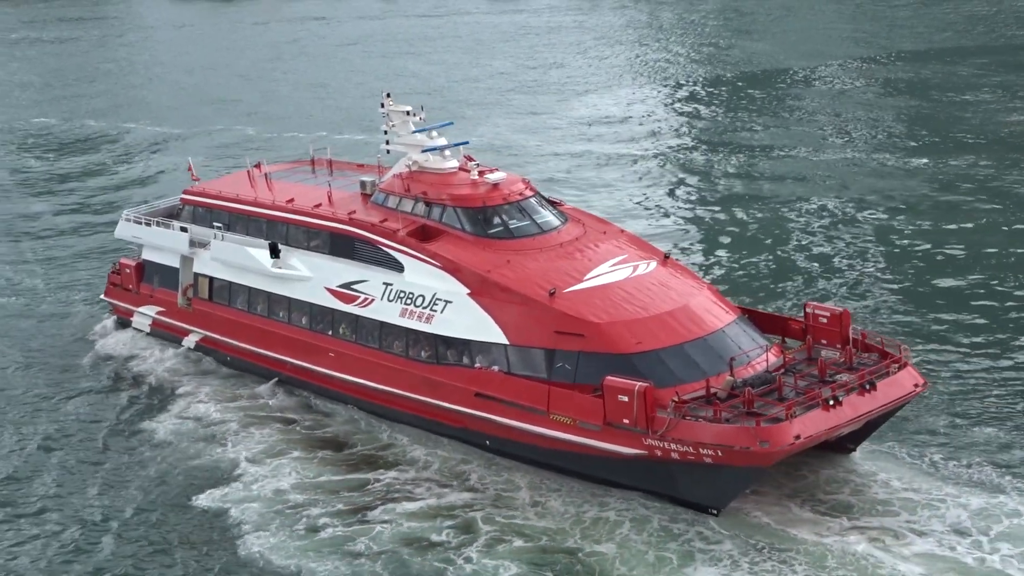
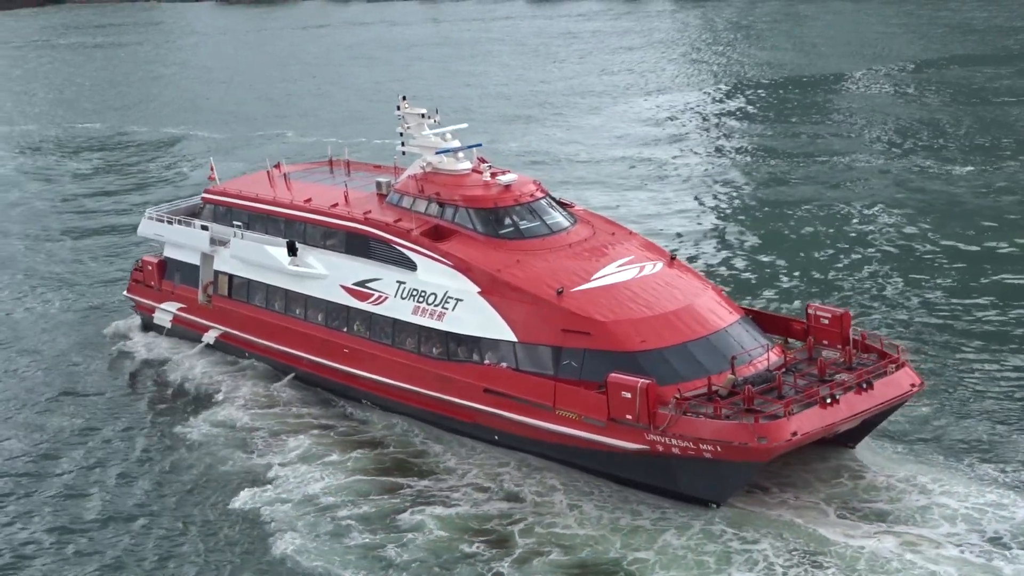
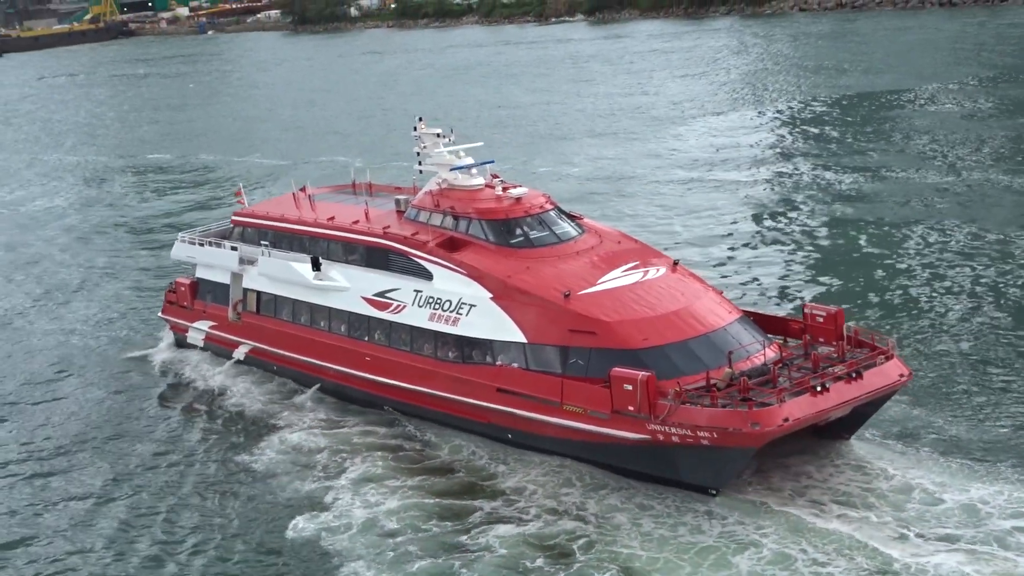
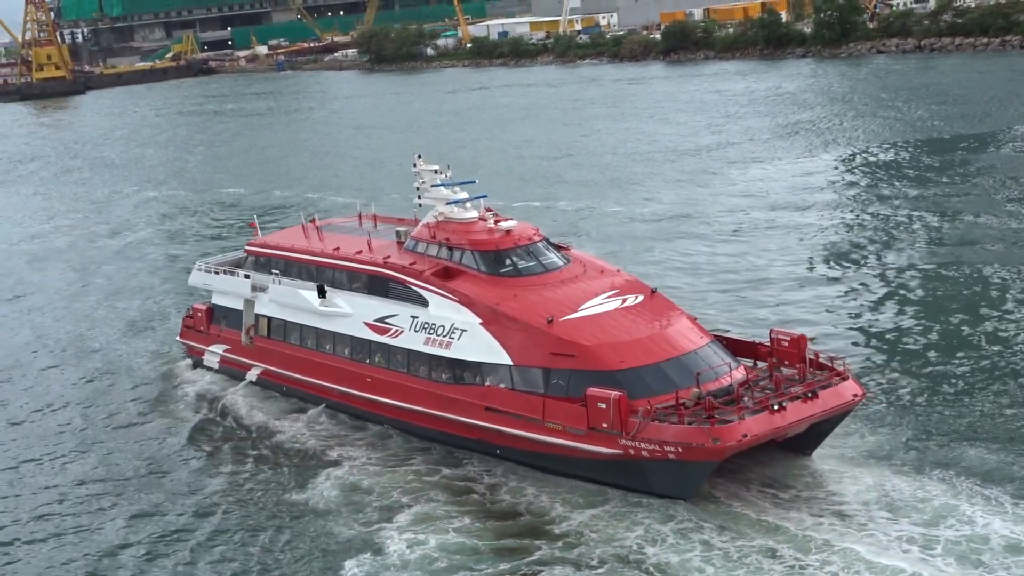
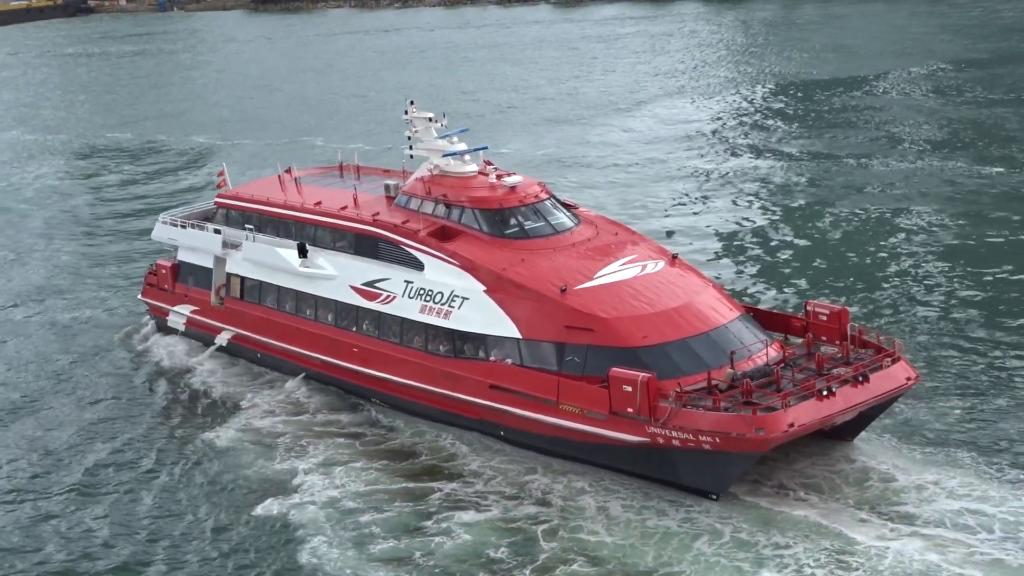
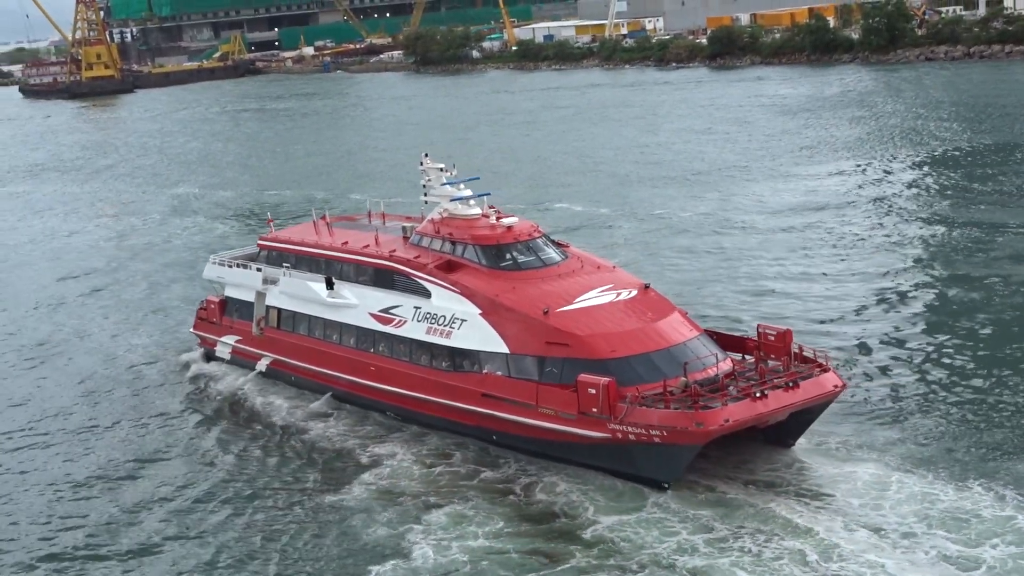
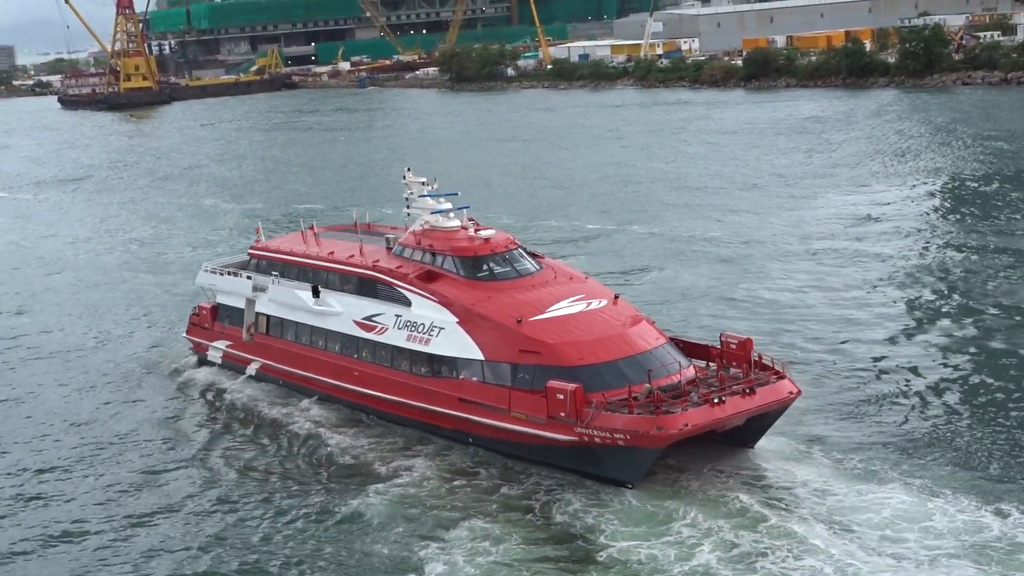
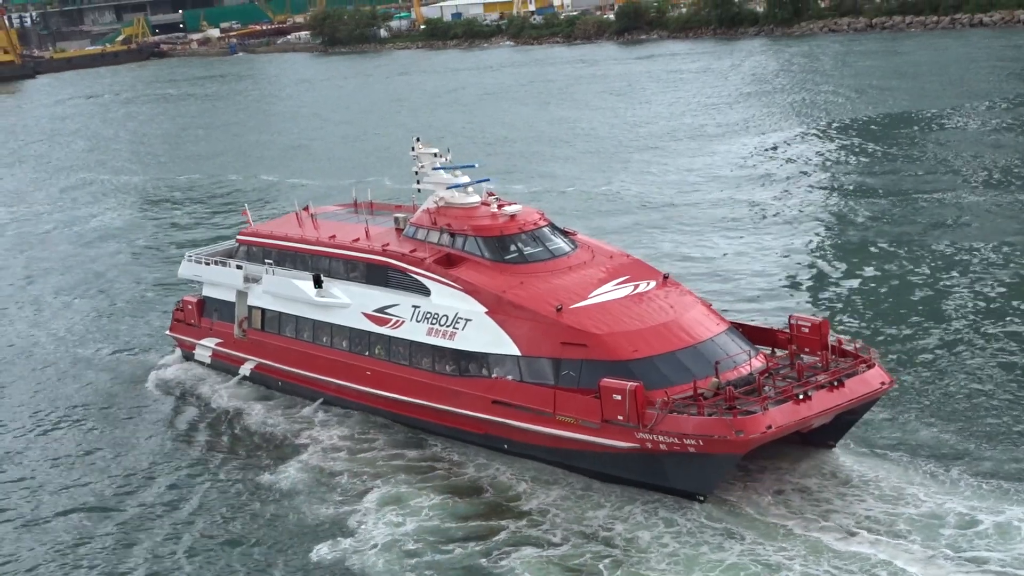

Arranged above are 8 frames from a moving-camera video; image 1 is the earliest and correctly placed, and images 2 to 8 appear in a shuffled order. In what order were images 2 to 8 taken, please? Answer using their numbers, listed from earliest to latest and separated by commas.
2, 5, 3, 8, 4, 6, 7
